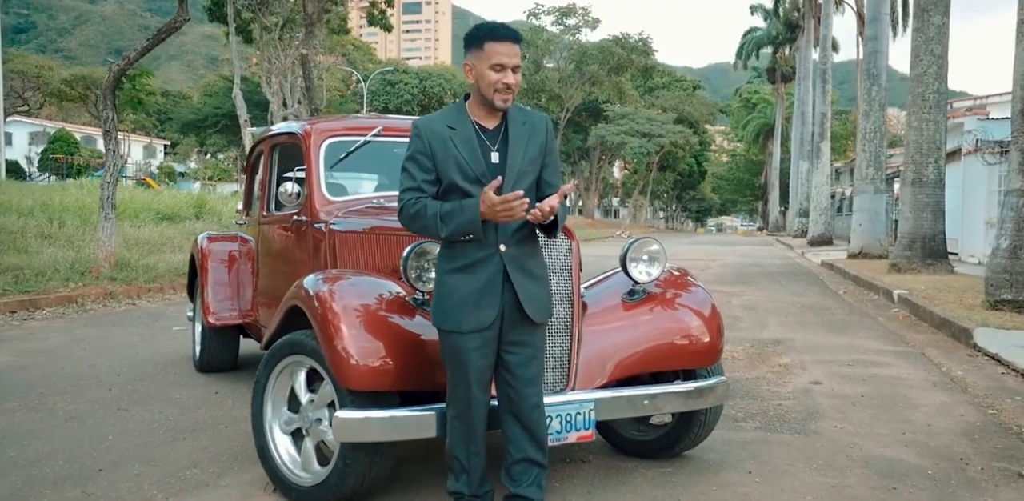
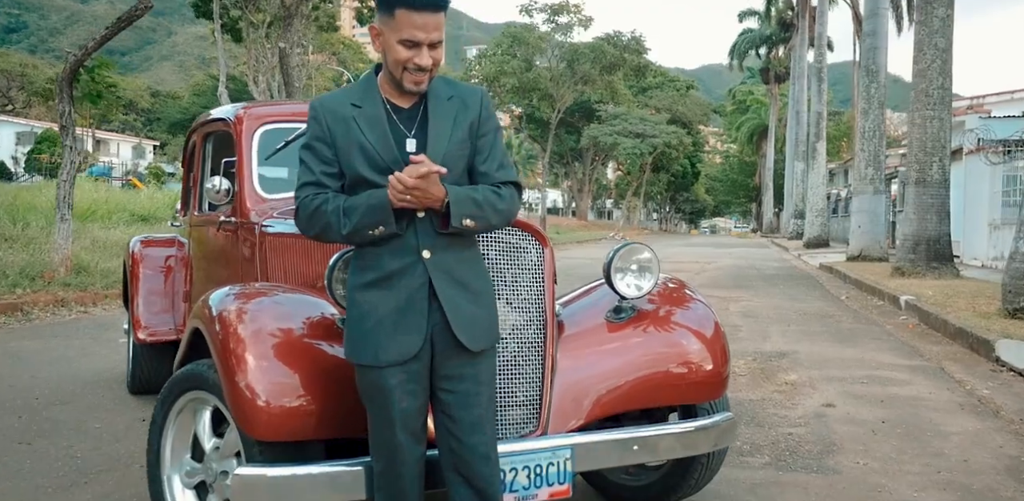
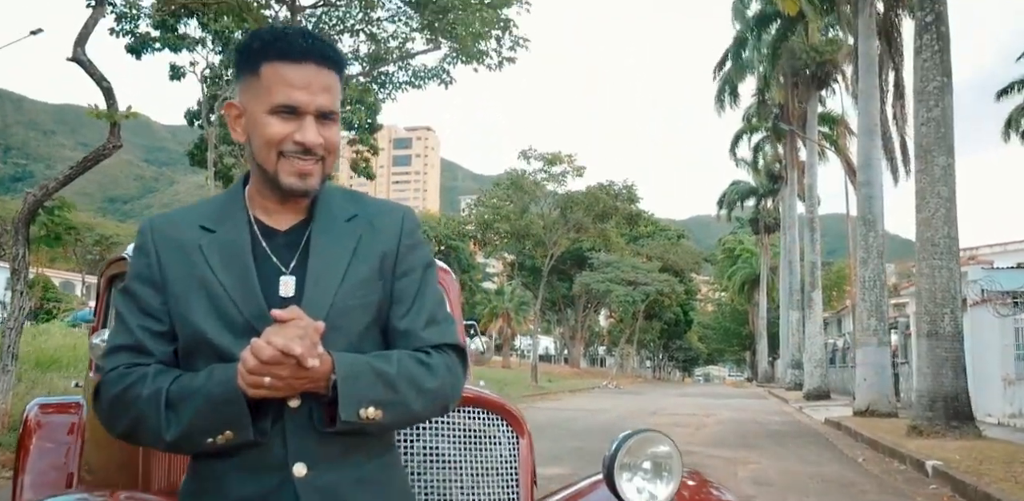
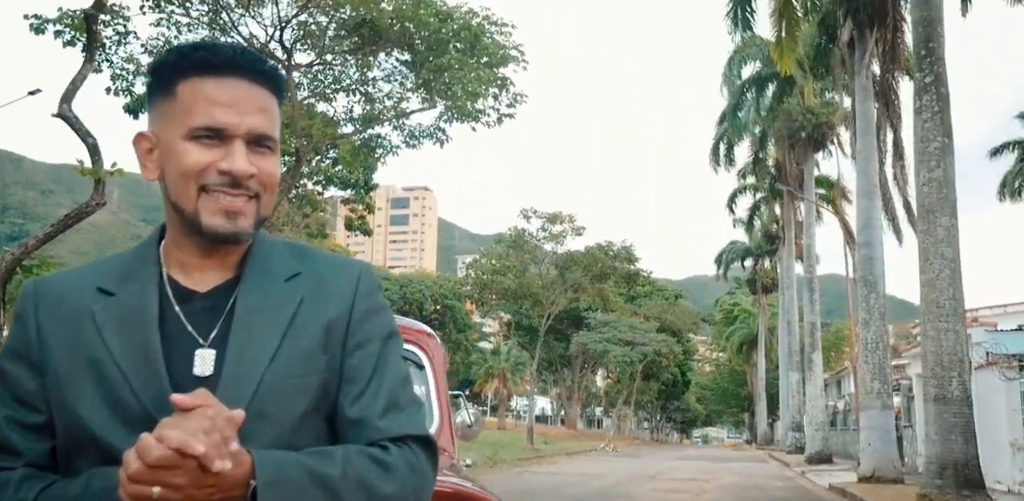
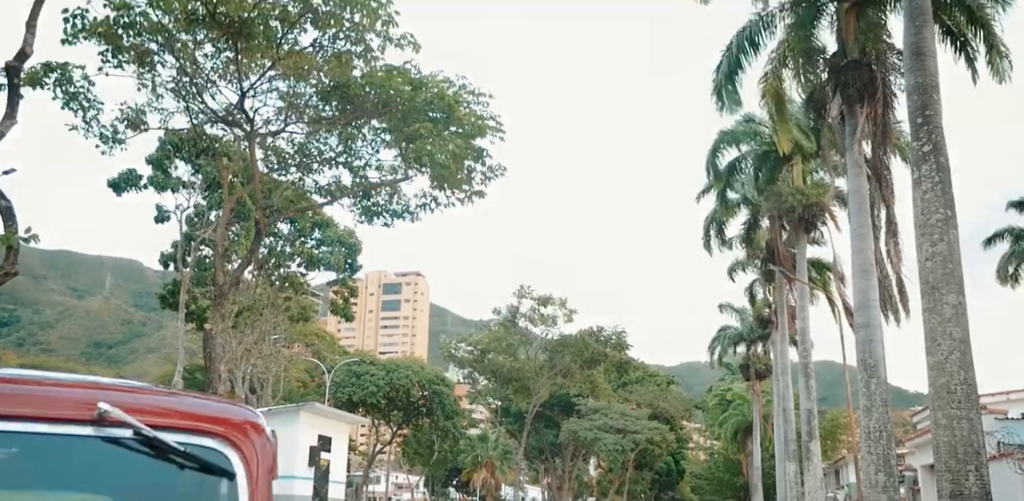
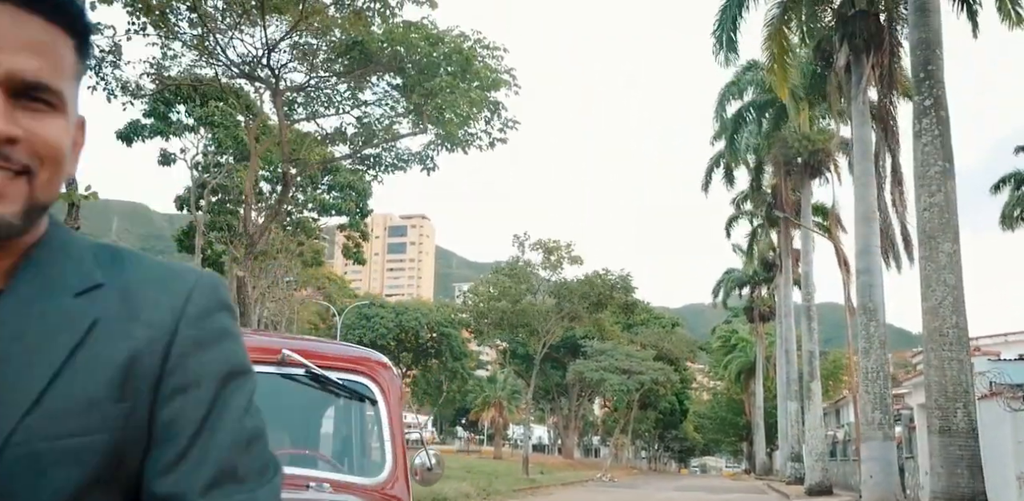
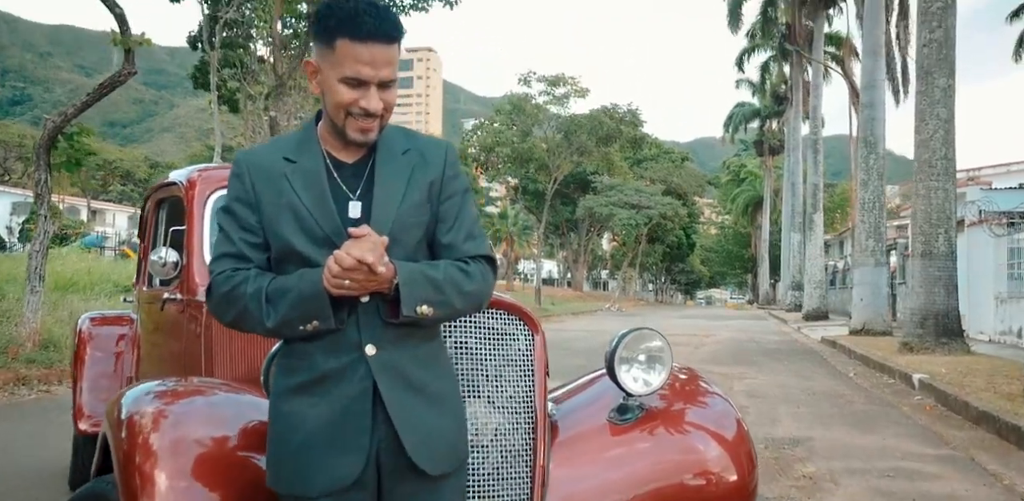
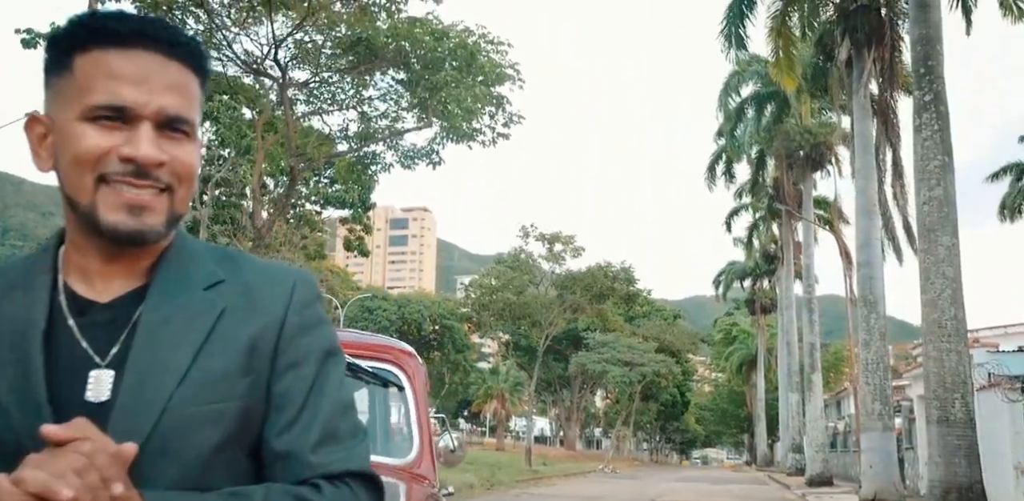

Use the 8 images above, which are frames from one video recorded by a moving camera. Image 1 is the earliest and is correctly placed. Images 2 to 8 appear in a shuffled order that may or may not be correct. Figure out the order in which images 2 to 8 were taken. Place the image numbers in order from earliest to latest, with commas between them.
2, 7, 3, 4, 8, 6, 5
